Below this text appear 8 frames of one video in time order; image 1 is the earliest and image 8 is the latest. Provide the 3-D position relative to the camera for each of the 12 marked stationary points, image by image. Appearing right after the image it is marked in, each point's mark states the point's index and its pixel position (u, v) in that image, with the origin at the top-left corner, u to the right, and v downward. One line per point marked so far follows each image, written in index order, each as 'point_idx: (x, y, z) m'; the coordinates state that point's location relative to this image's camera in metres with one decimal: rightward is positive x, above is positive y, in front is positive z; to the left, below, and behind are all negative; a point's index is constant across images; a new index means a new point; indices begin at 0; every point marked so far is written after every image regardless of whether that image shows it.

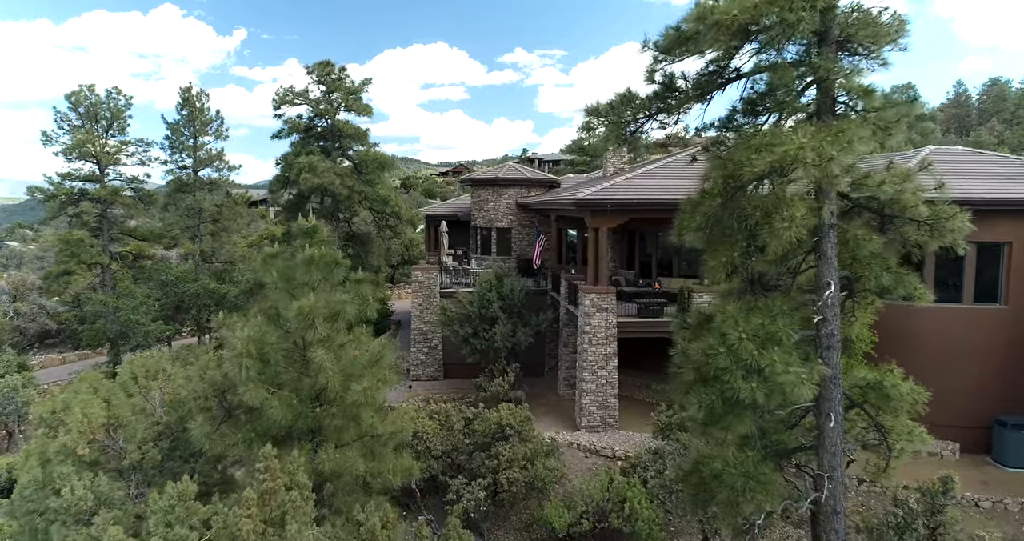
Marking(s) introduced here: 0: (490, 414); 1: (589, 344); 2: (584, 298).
0: (-0.4, -2.8, +14.1) m
1: (+1.9, -1.8, +17.2) m
2: (+1.7, -0.7, +17.3) m
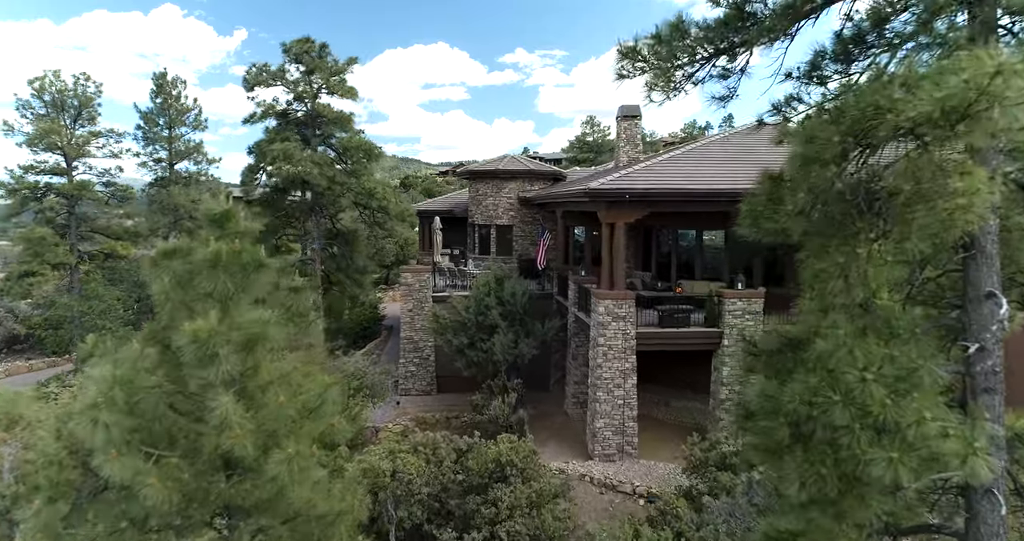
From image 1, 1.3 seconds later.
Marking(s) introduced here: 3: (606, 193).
0: (-0.4, -2.9, +11.6) m
1: (+1.9, -1.8, +14.7) m
2: (+1.7, -0.7, +14.8) m
3: (+1.9, +1.5, +14.3) m
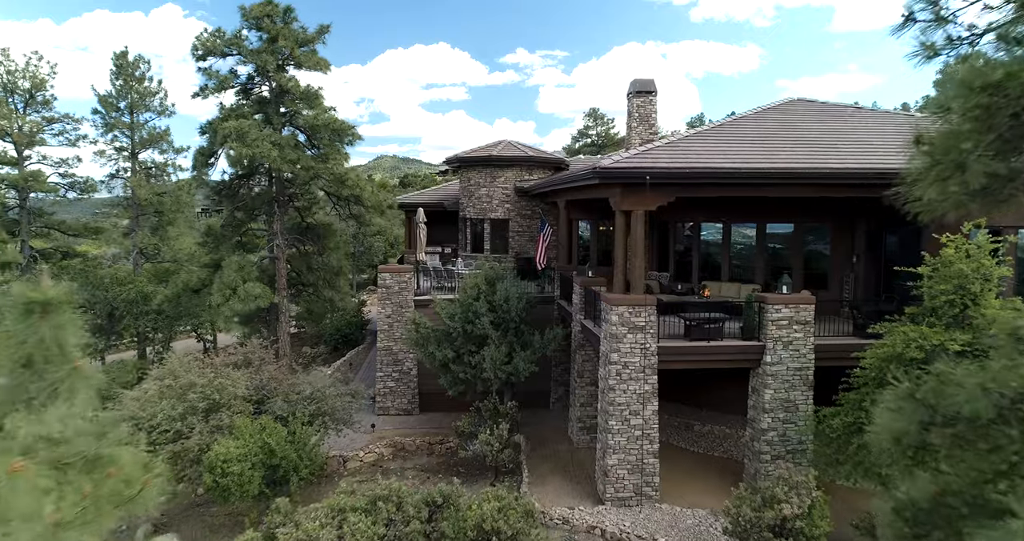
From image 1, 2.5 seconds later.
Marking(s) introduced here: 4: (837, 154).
0: (-0.5, -2.9, +8.7) m
1: (+1.8, -1.8, +11.9) m
2: (+1.6, -0.7, +12.0) m
3: (+1.7, +1.5, +11.4) m
4: (+5.8, +2.1, +12.8) m
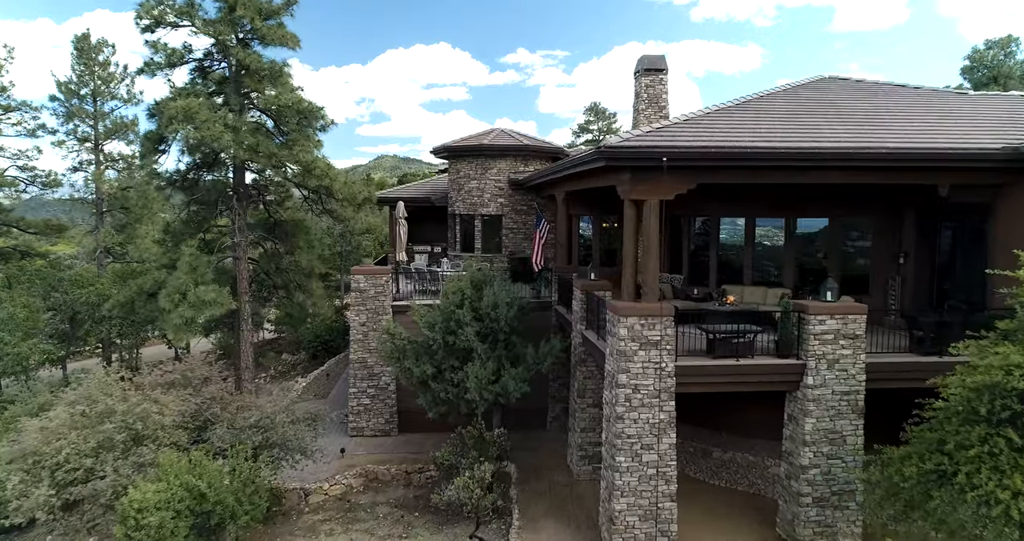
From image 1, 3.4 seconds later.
0: (-0.7, -2.9, +6.6) m
1: (+1.6, -1.8, +9.7) m
2: (+1.4, -0.7, +9.8) m
3: (+1.5, +1.5, +9.3) m
4: (+5.6, +2.0, +10.7) m
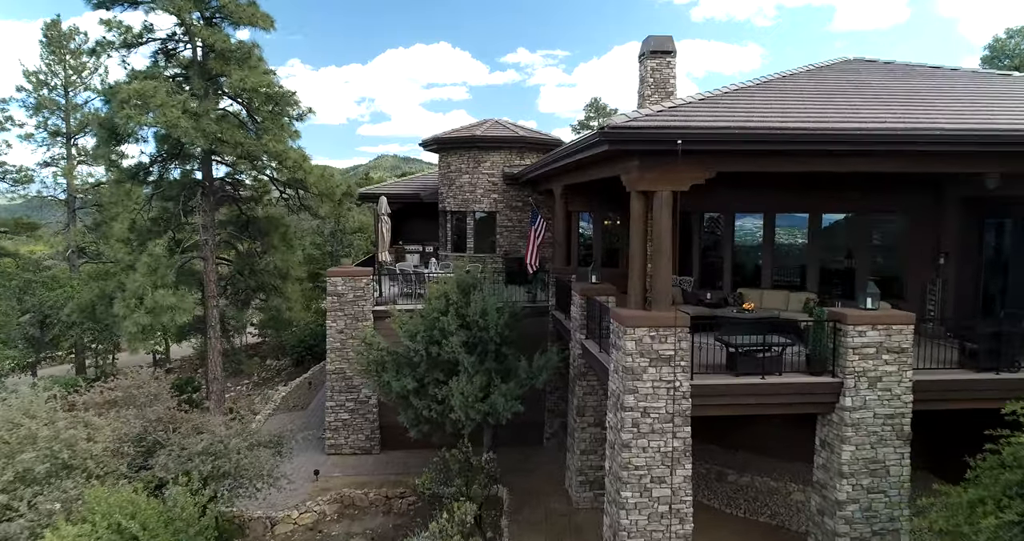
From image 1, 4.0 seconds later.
0: (-0.9, -2.9, +5.2) m
1: (+1.4, -1.9, +8.3) m
2: (+1.3, -0.8, +8.4) m
3: (+1.4, +1.5, +7.9) m
4: (+5.4, +2.0, +9.3) m
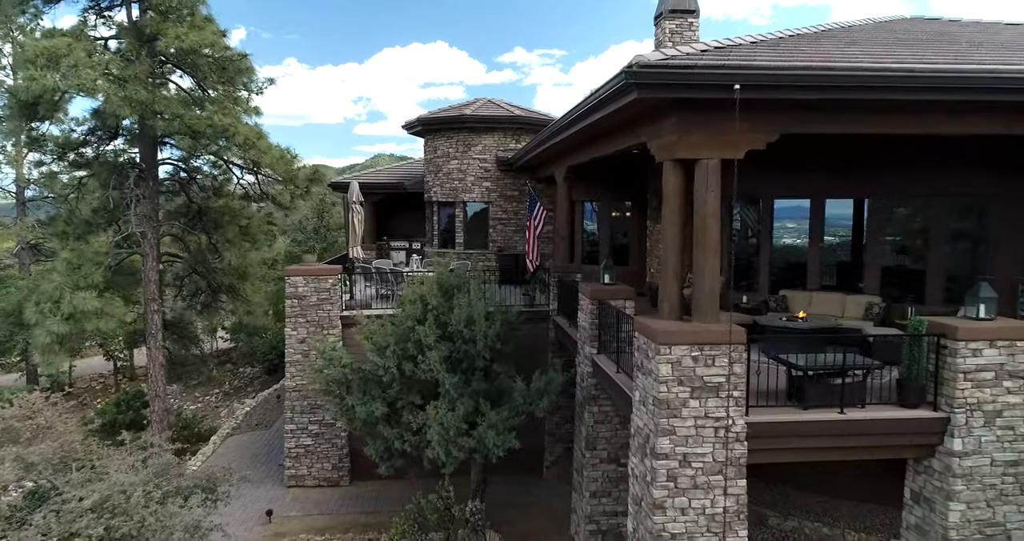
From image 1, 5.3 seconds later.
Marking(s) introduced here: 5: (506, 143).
0: (-0.9, -2.9, +2.9) m
1: (+1.4, -1.8, +6.1) m
2: (+1.2, -0.8, +6.2) m
3: (+1.3, +1.5, +5.6) m
4: (+5.4, +2.0, +7.1) m
5: (-0.1, +2.9, +16.4) m
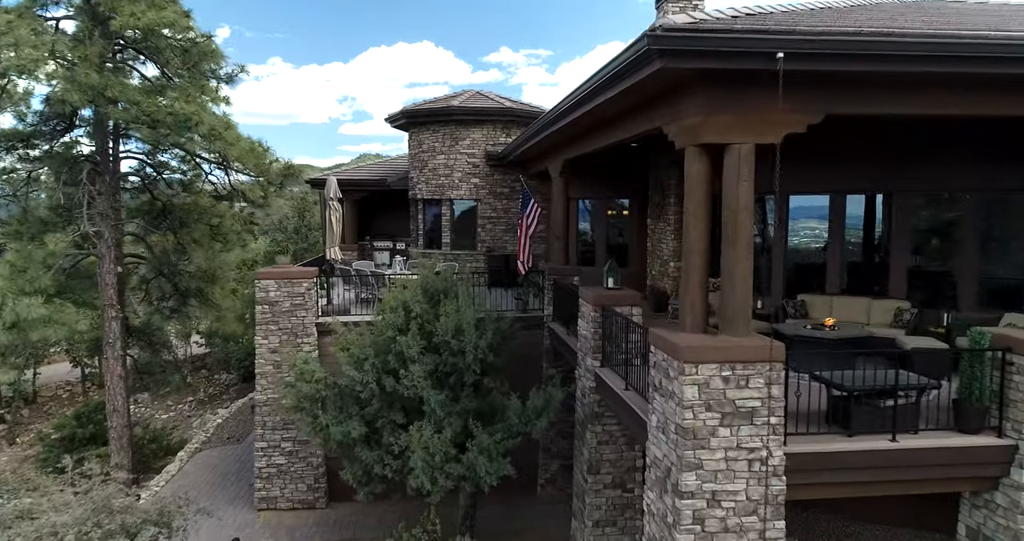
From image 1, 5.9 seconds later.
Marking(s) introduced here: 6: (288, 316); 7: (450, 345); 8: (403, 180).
0: (-0.9, -2.9, +2.0) m
1: (+1.3, -1.9, +5.2) m
2: (+1.2, -0.8, +5.2) m
3: (+1.3, +1.5, +4.7) m
4: (+5.3, +2.0, +6.2) m
5: (-0.4, +2.9, +15.4) m
6: (-3.3, -0.7, +10.7) m
7: (-0.7, -0.8, +8.0) m
8: (-2.6, +2.1, +17.2) m
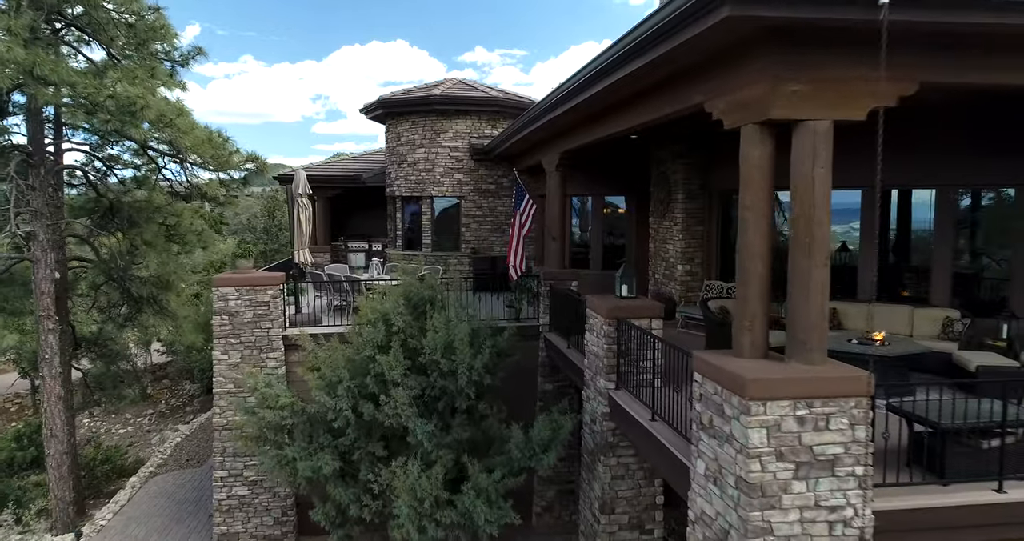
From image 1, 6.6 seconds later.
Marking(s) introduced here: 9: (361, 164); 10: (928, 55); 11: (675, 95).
0: (-0.7, -3.0, +0.8) m
1: (+1.4, -1.9, +4.0) m
2: (+1.3, -0.8, +4.1) m
3: (+1.4, +1.4, +3.6) m
4: (+5.4, +2.0, +5.2) m
5: (-0.6, +2.8, +14.2) m
6: (-3.4, -0.7, +9.4) m
7: (-0.7, -0.9, +6.8) m
8: (-2.9, +2.1, +16.0) m
9: (-3.6, +2.6, +17.1) m
10: (+2.5, +1.3, +4.2) m
11: (+1.2, +1.4, +5.6) m
